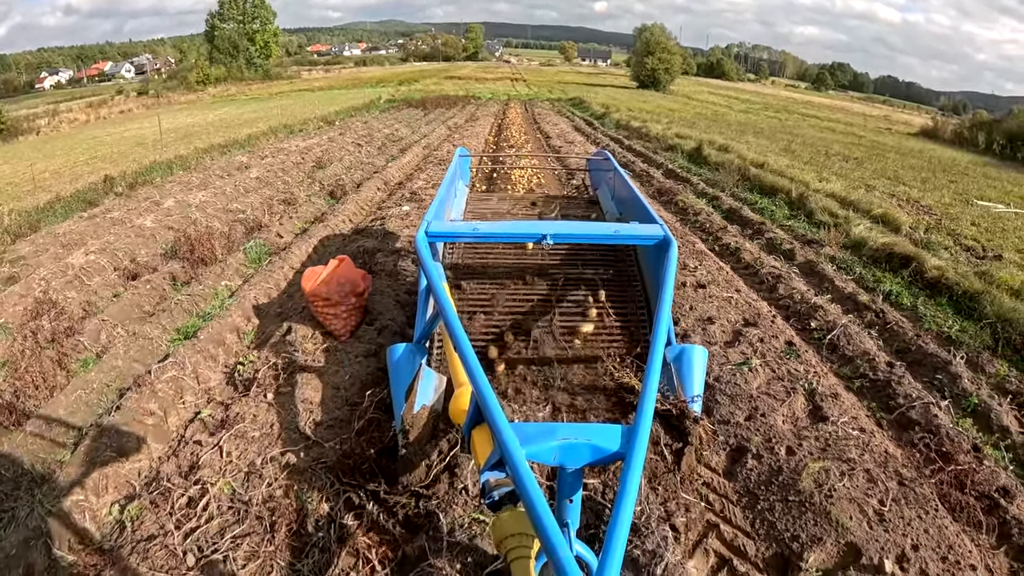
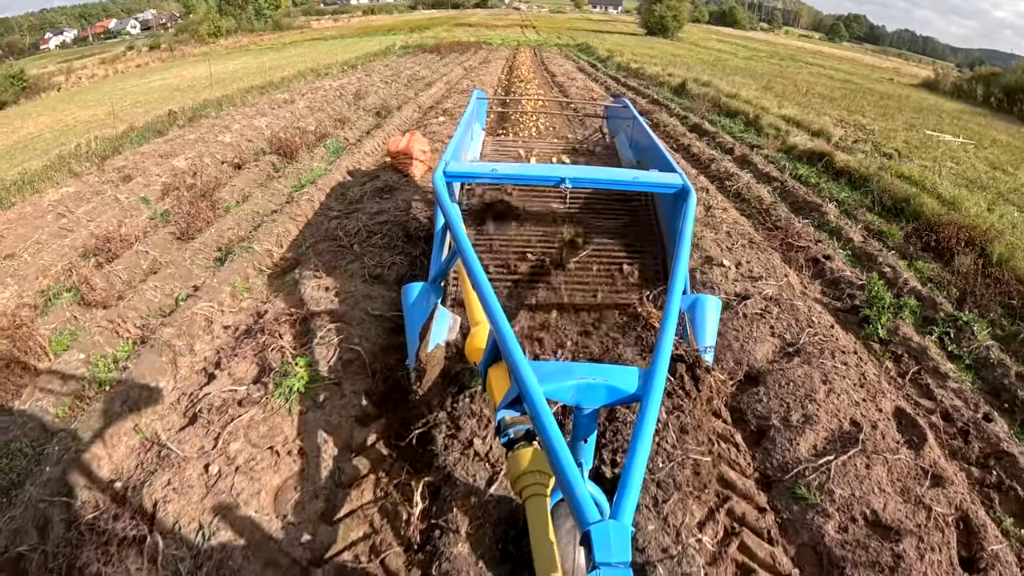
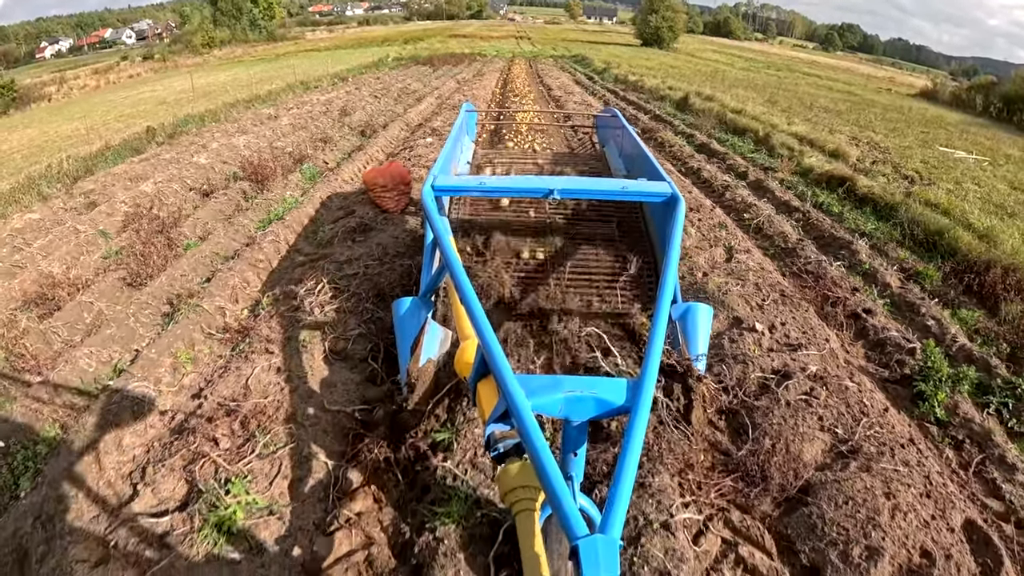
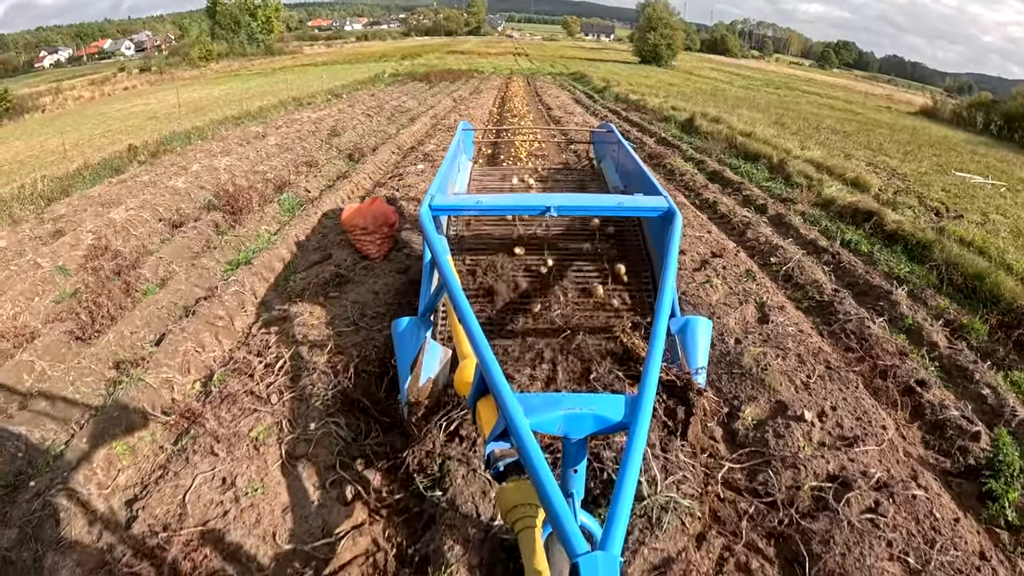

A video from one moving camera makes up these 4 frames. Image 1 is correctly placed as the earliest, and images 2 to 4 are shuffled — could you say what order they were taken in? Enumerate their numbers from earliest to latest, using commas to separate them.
4, 3, 2
